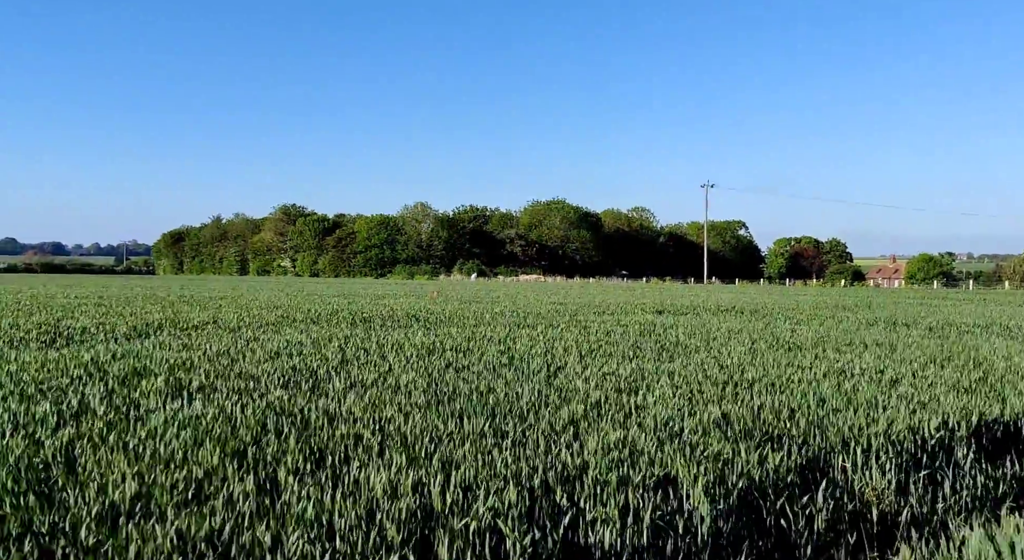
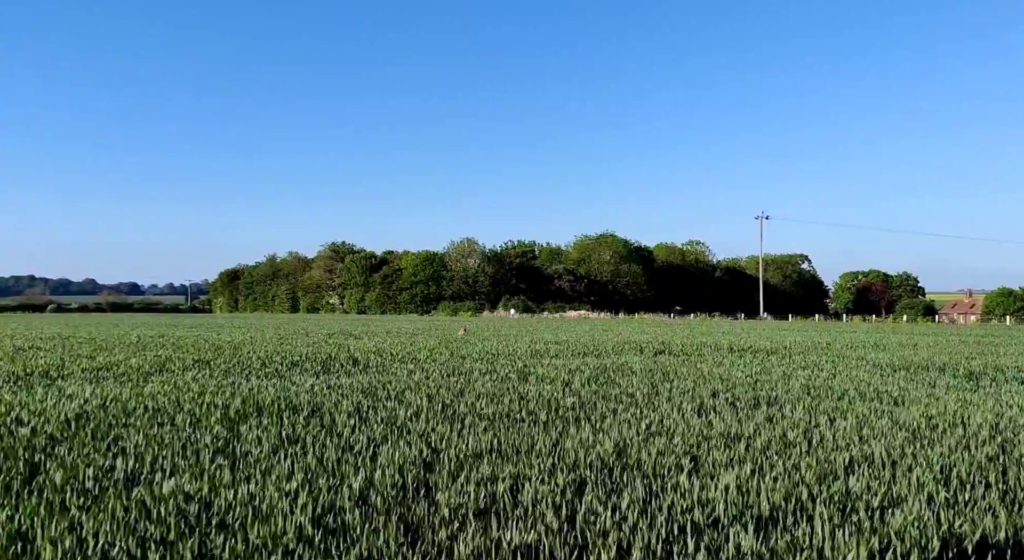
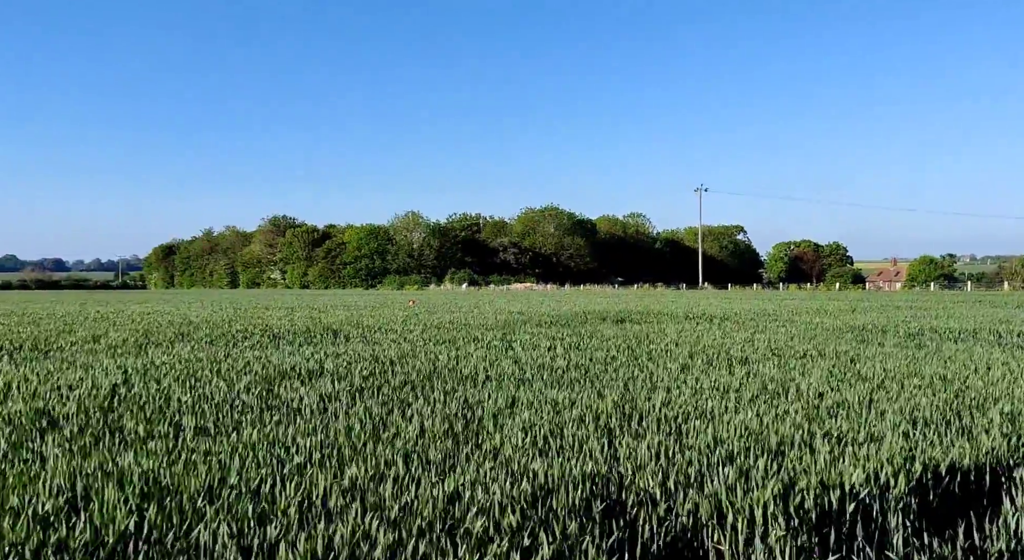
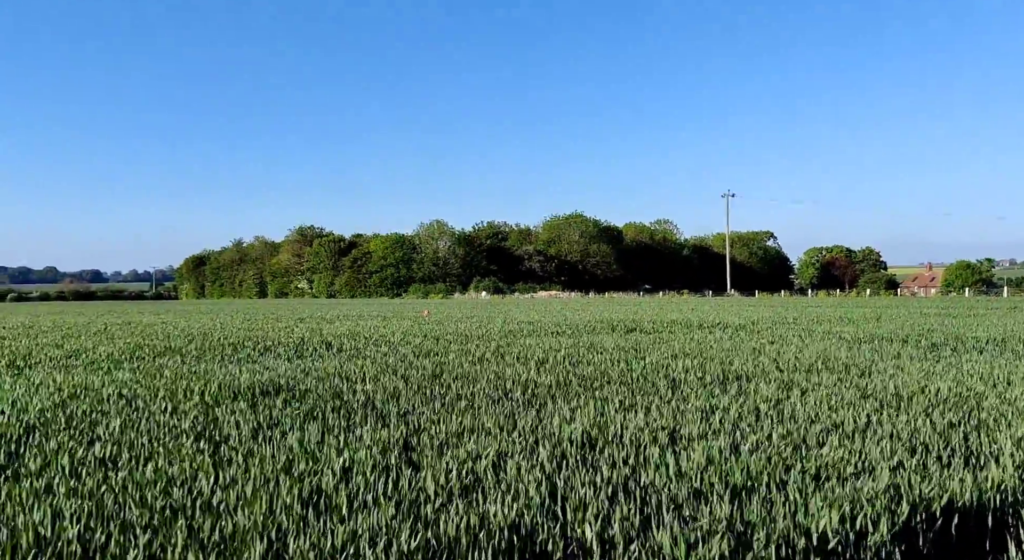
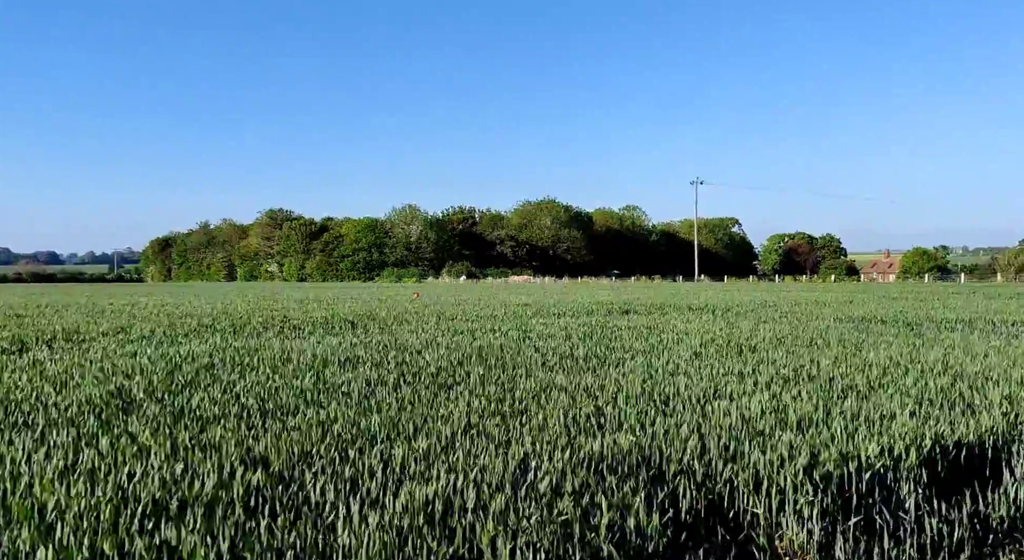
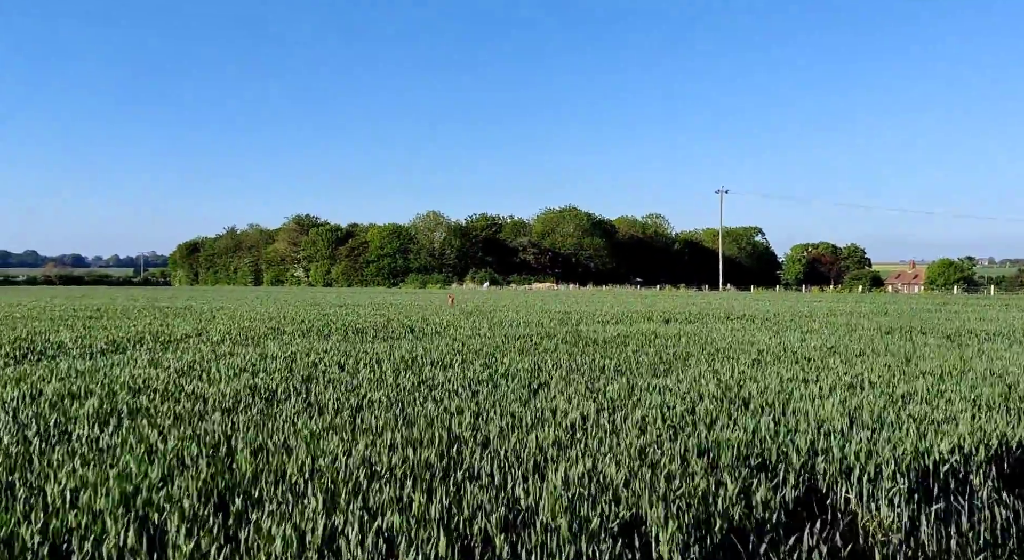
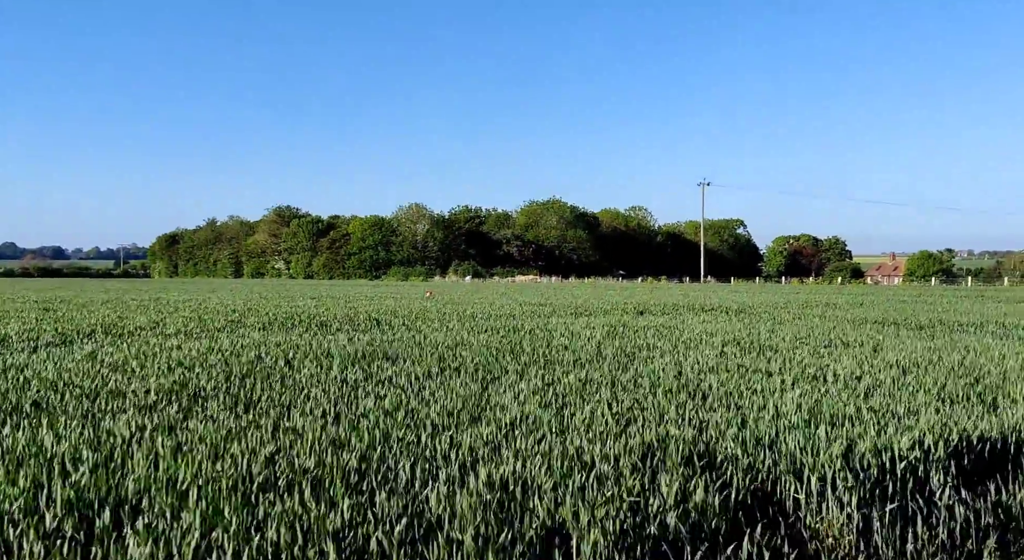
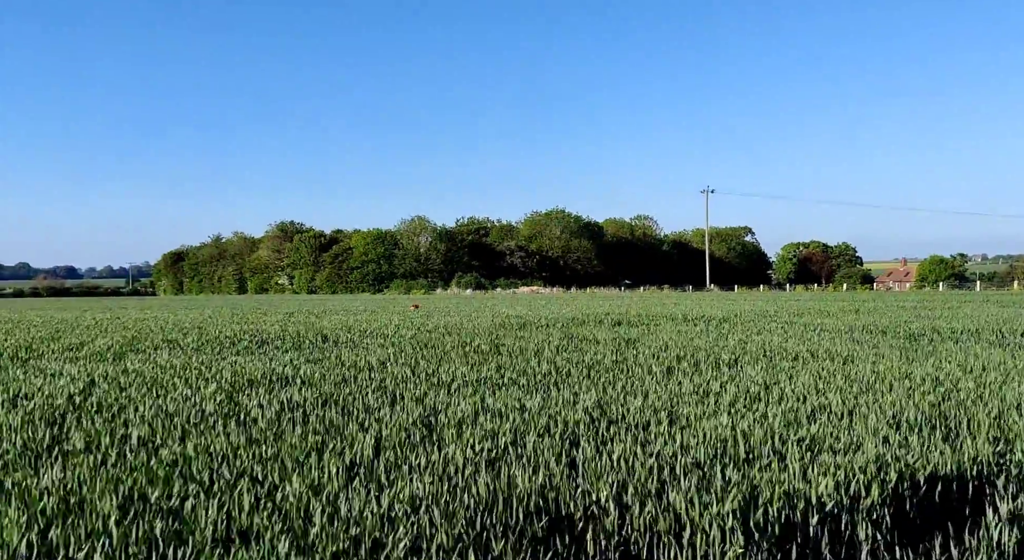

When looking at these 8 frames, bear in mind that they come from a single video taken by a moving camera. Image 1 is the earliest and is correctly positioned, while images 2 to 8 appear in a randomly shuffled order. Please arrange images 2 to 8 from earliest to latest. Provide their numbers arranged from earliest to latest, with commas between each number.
6, 7, 5, 3, 8, 4, 2
